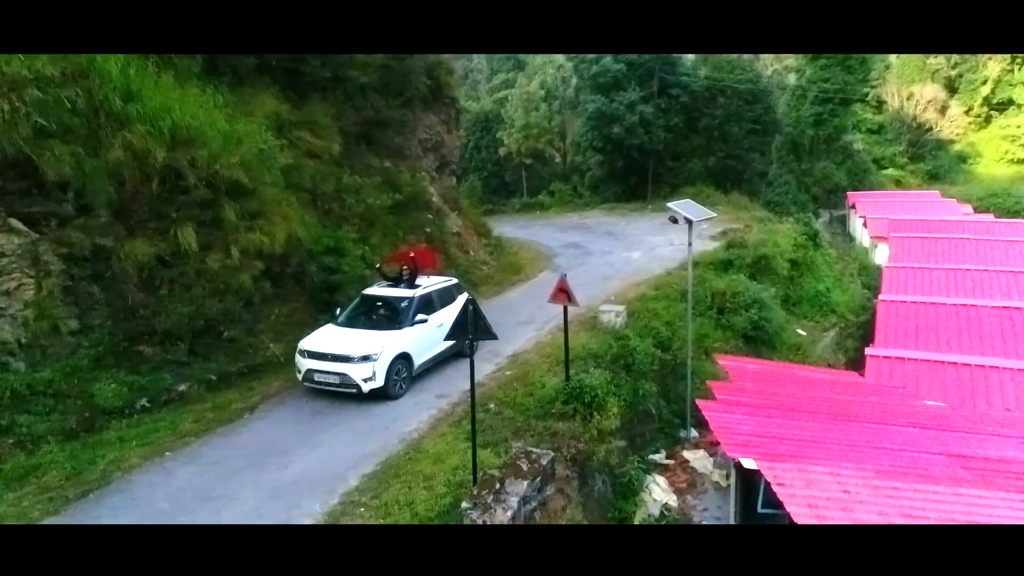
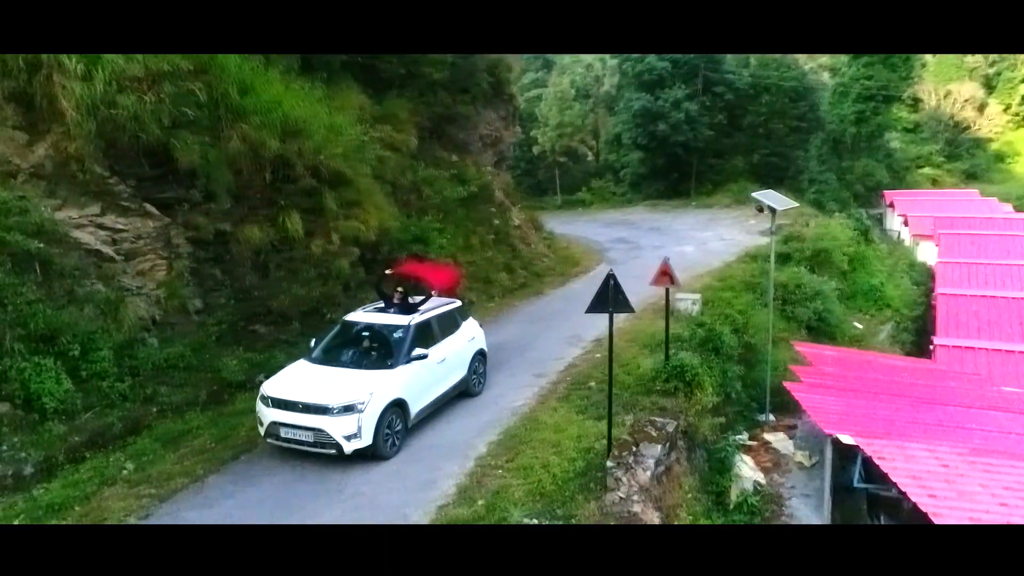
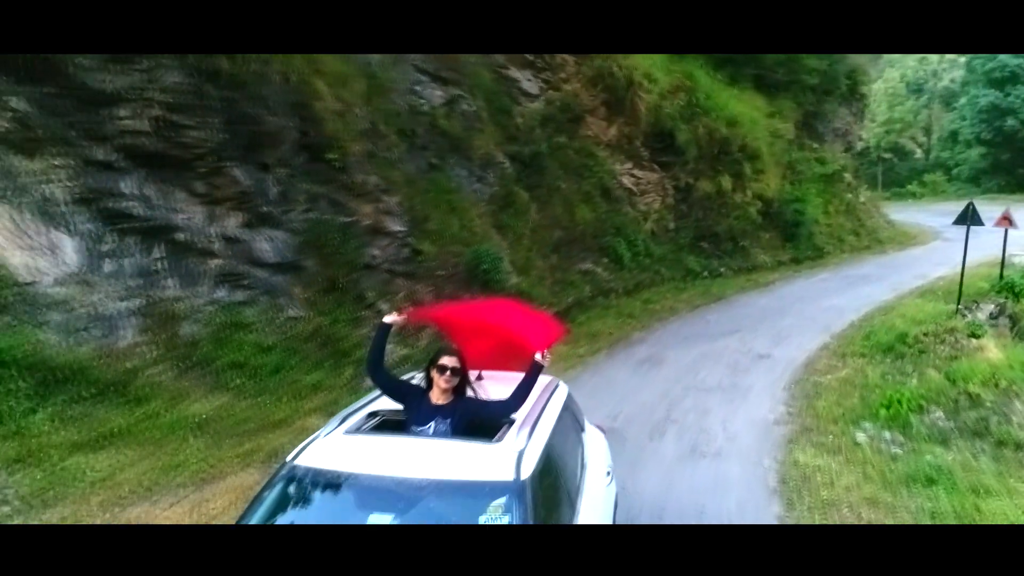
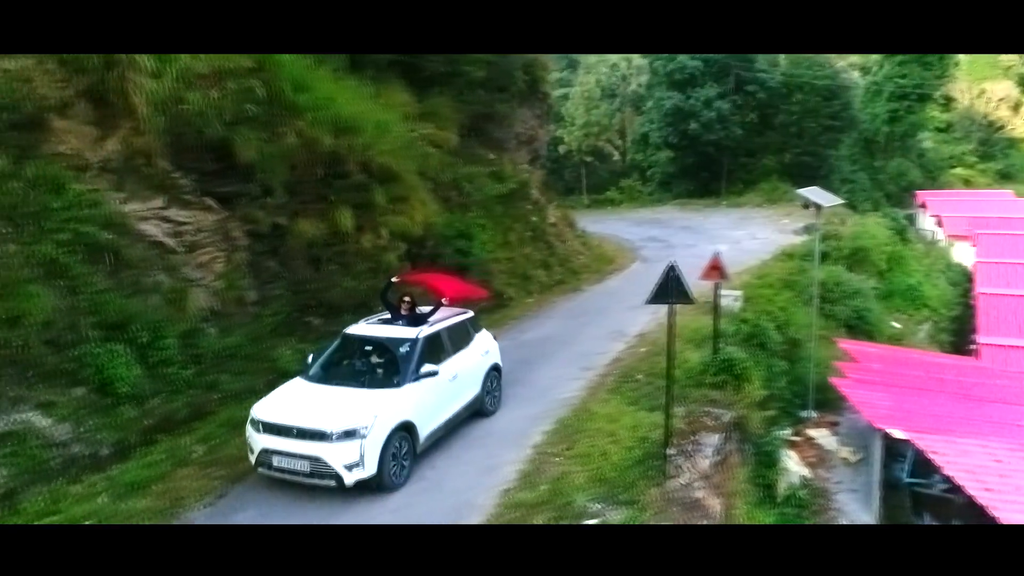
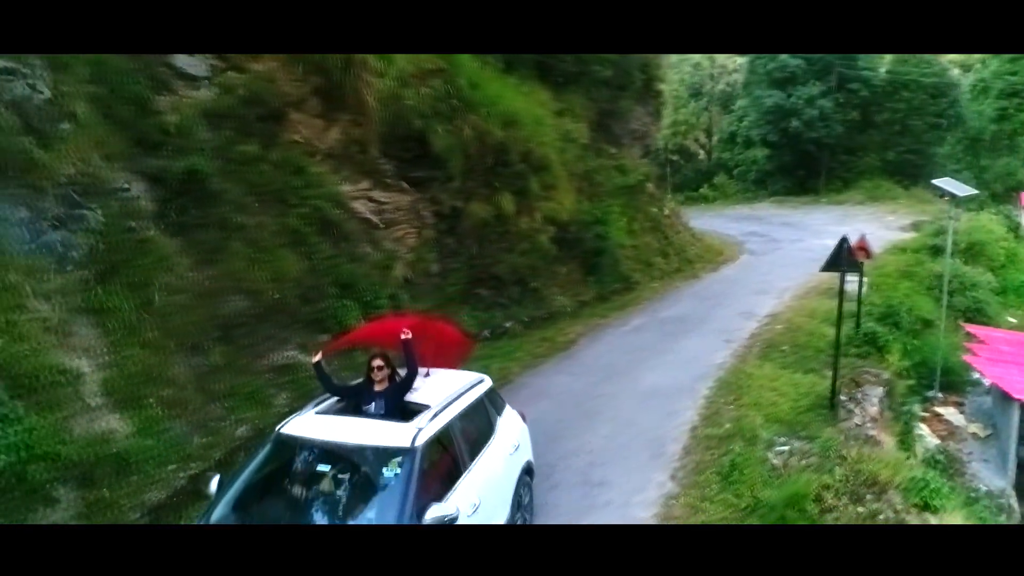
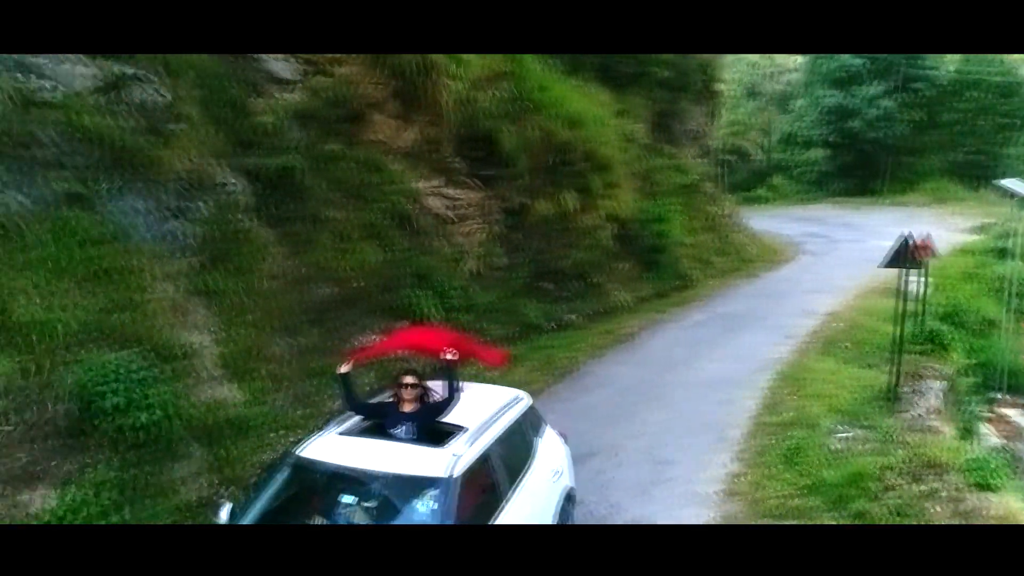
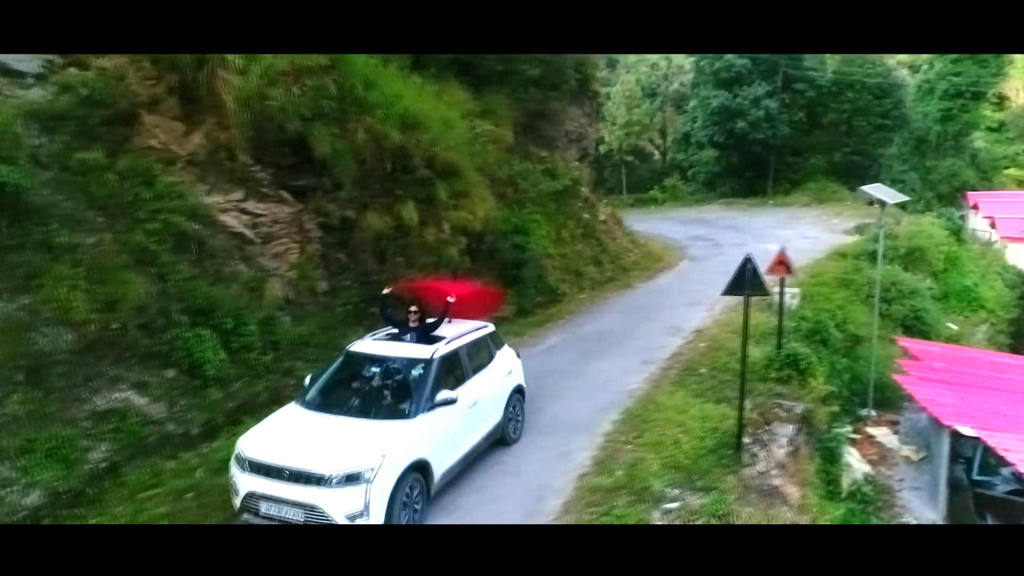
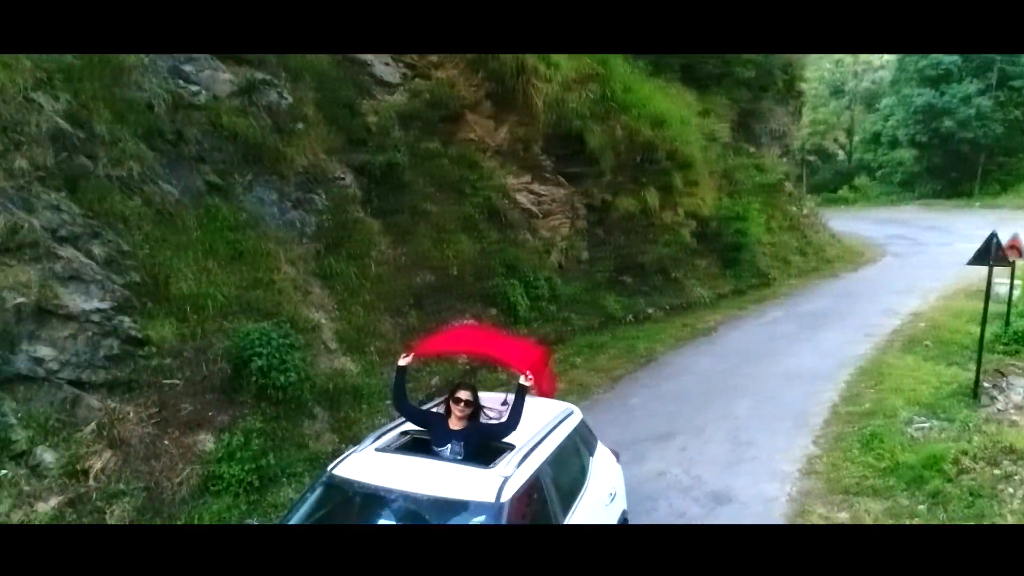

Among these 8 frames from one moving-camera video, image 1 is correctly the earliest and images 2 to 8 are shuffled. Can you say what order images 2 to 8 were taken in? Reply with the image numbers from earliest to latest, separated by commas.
2, 4, 7, 5, 6, 8, 3
